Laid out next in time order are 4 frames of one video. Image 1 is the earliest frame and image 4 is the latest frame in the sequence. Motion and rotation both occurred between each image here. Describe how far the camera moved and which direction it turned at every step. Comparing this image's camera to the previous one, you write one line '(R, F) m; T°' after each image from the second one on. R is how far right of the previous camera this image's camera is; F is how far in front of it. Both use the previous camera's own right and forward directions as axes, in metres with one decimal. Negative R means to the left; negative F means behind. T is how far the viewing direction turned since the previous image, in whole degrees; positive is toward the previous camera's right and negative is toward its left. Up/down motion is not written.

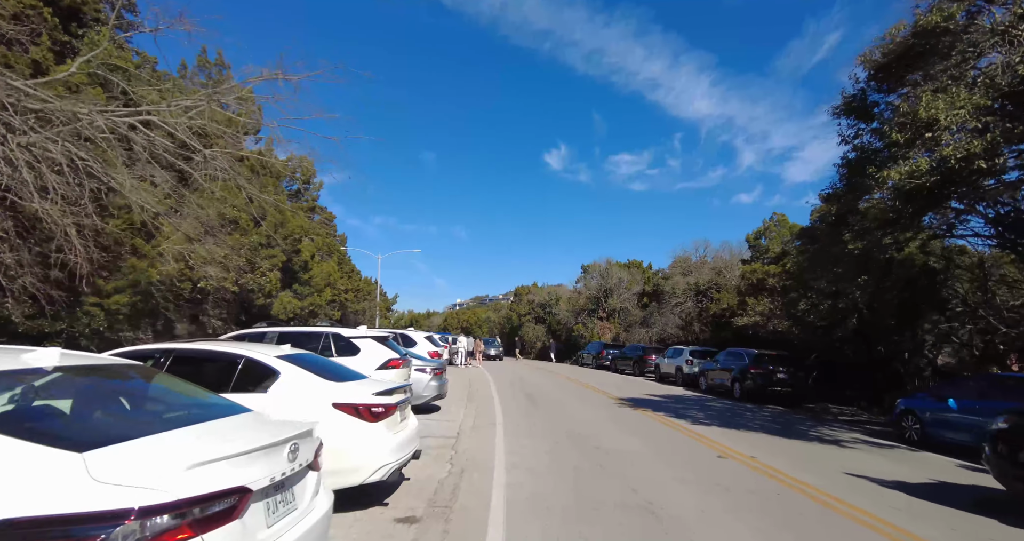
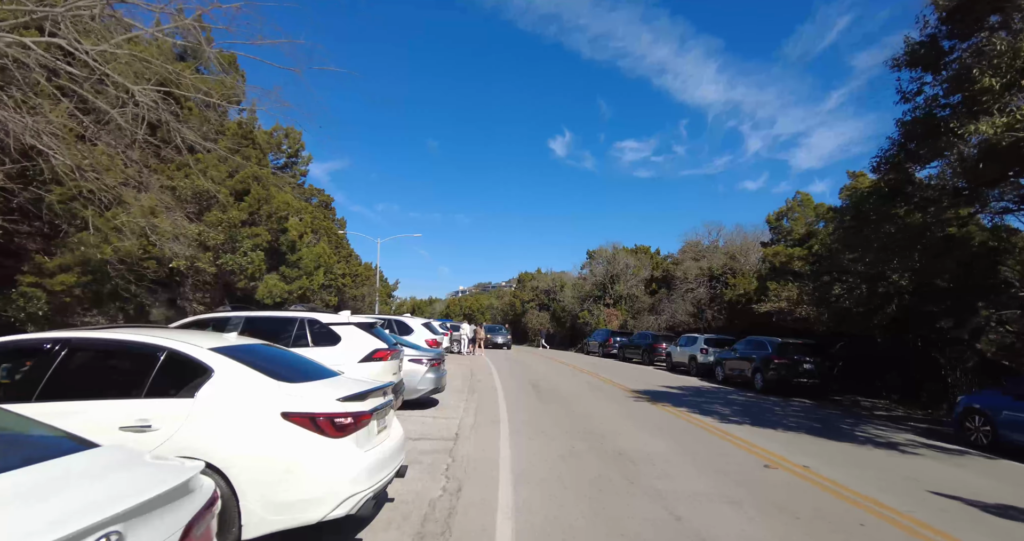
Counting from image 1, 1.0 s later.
(-0.1, +1.4) m; 0°
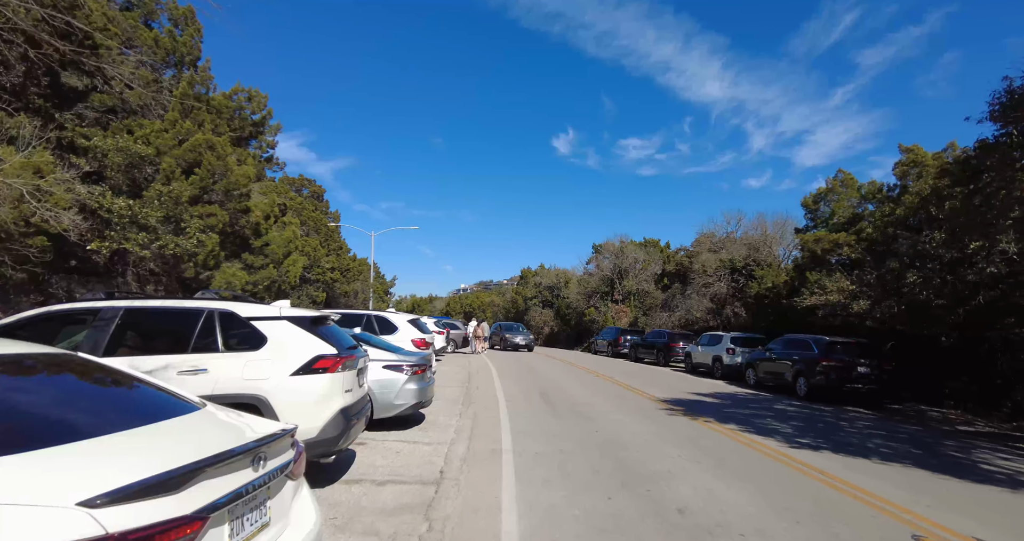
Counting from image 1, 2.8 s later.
(-0.1, +2.6) m; 0°
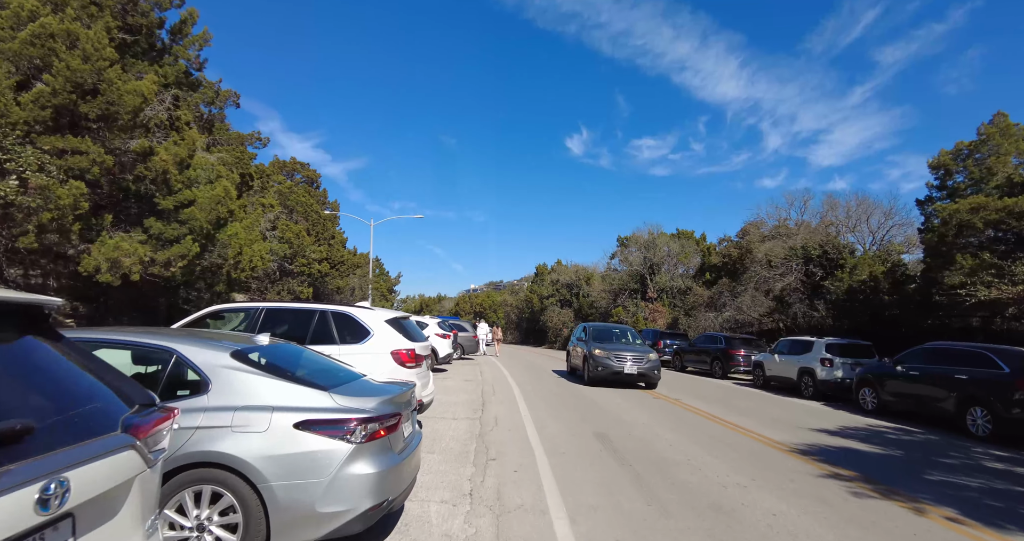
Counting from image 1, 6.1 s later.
(-0.6, +5.1) m; -1°
